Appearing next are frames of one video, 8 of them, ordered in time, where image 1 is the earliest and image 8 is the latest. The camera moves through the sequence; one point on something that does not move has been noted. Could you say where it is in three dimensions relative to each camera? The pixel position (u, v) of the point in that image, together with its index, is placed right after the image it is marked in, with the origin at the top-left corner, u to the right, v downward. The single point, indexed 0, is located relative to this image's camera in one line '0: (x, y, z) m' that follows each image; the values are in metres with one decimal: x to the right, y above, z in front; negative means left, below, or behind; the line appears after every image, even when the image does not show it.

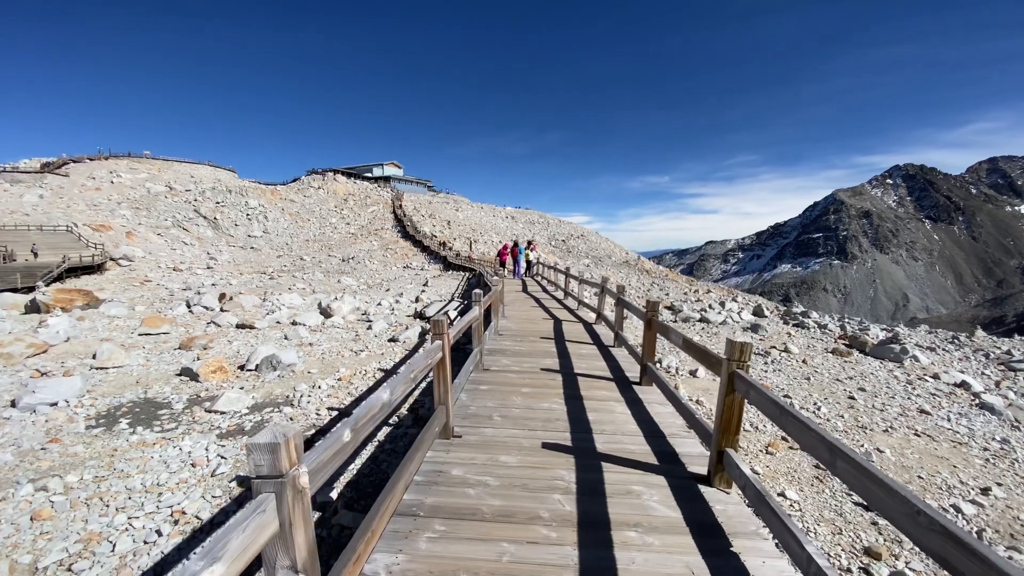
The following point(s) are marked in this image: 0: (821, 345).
0: (+9.7, -1.8, +15.0) m
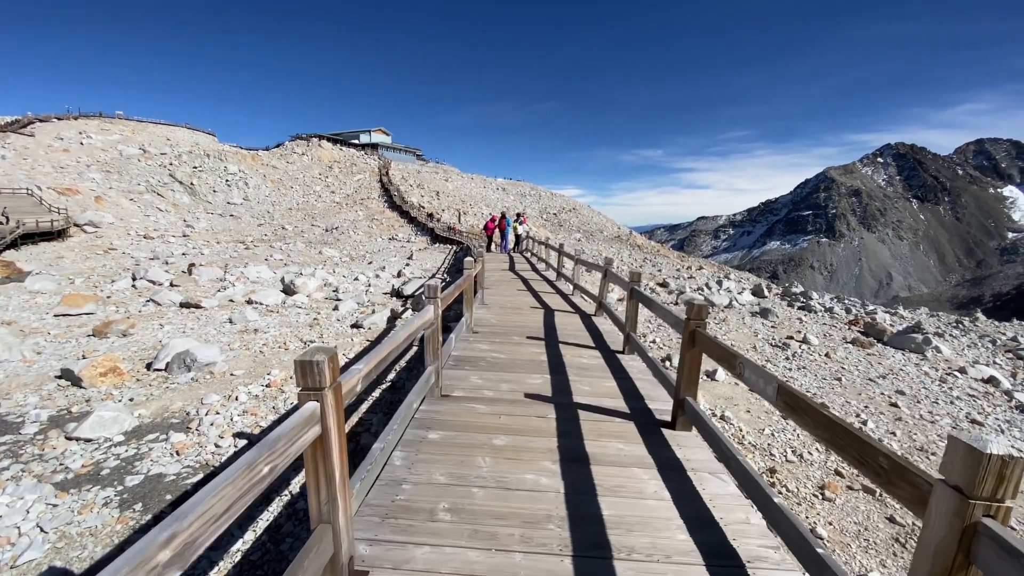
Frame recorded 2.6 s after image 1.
0: (+9.3, -1.3, +13.6) m
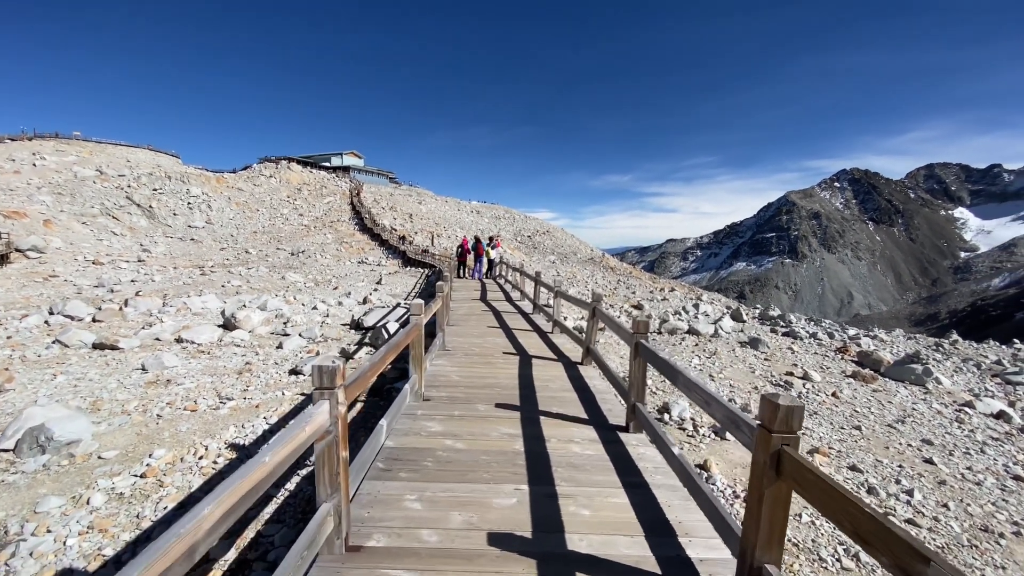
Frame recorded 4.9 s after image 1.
0: (+8.5, -2.1, +12.6) m
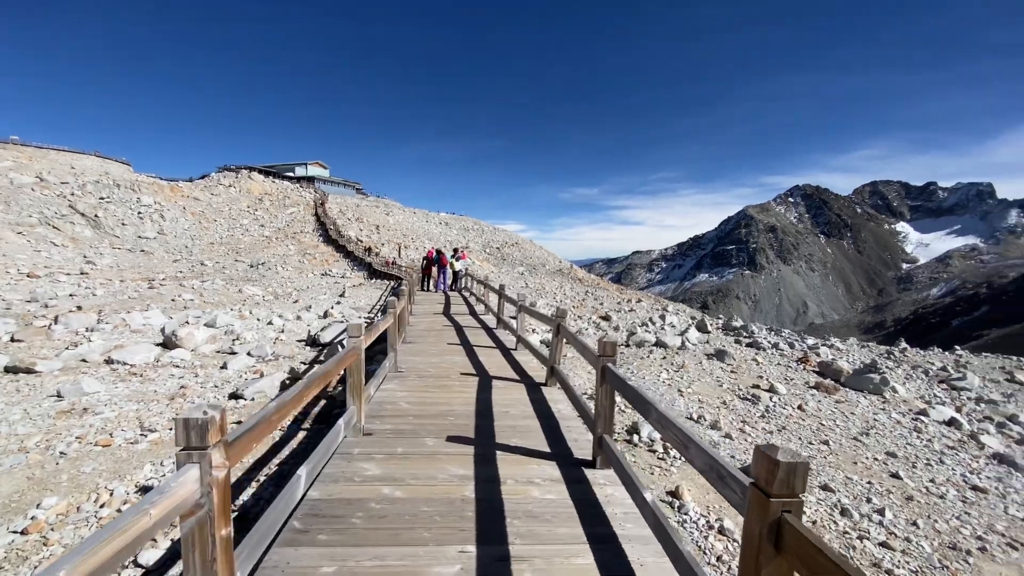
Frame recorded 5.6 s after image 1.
0: (+7.6, -2.4, +12.7) m
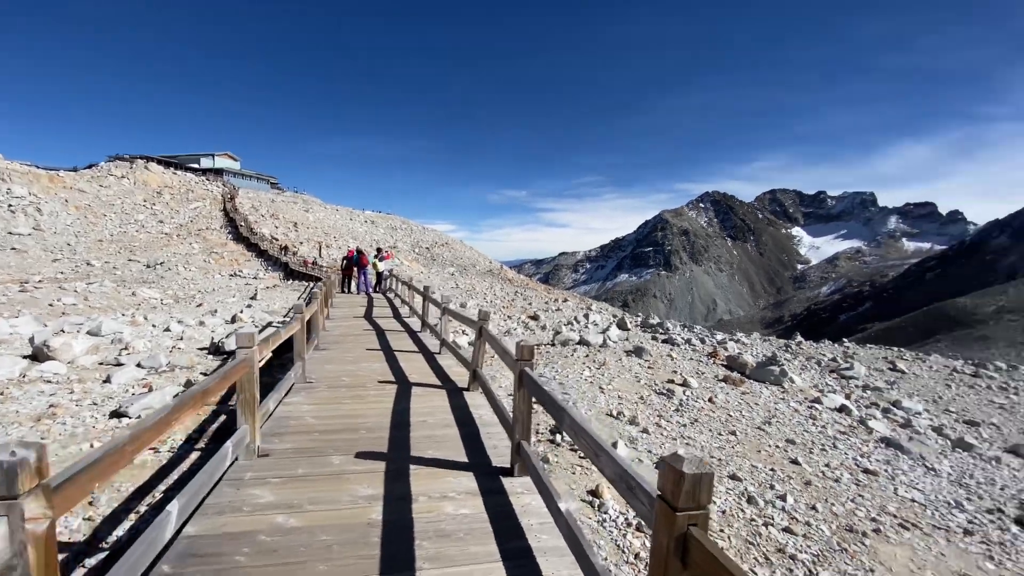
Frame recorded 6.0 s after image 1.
0: (+5.6, -2.4, +13.5) m
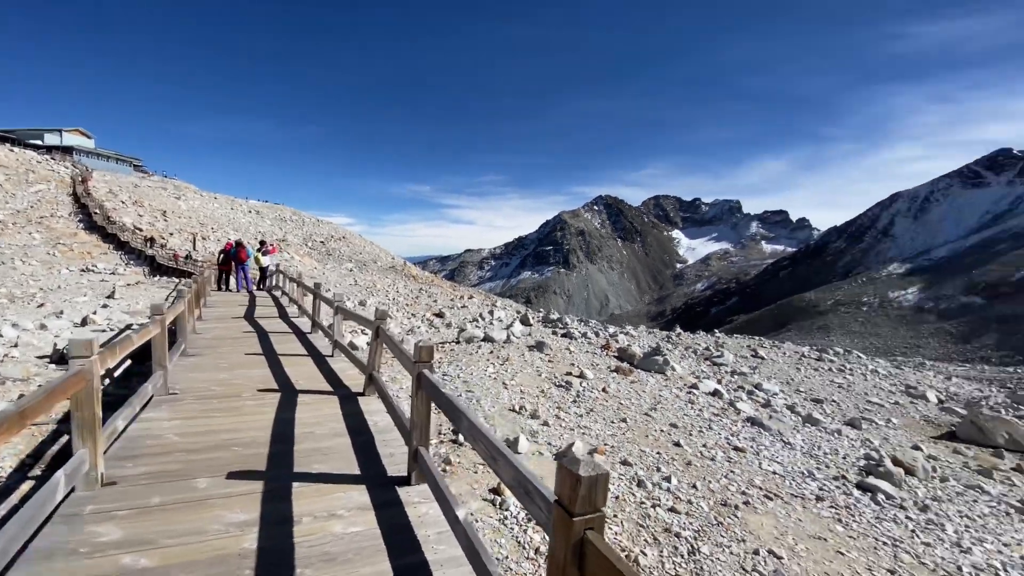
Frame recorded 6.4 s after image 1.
0: (+2.7, -2.3, +14.2) m
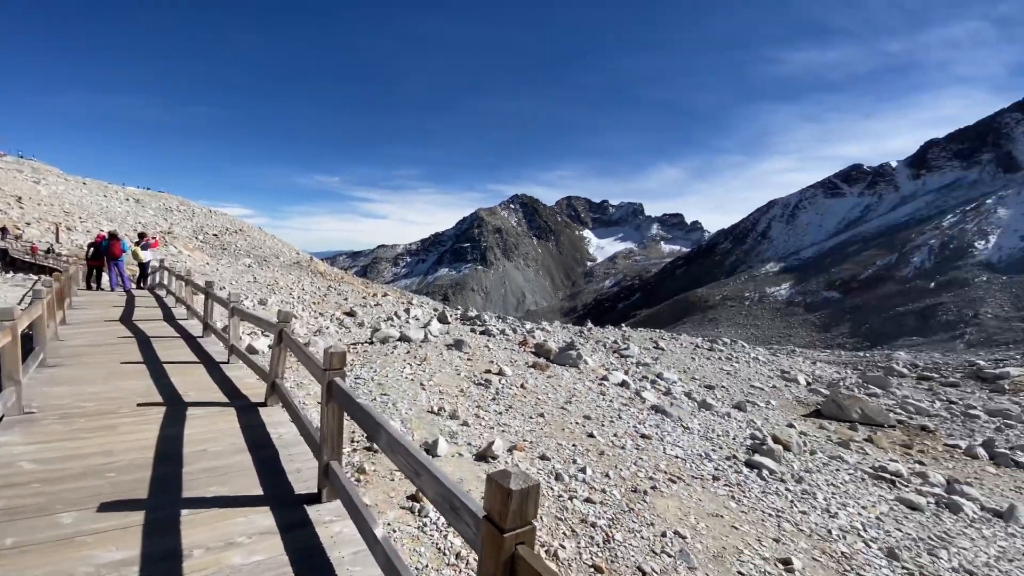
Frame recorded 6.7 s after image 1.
0: (+0.2, -2.2, +14.4) m
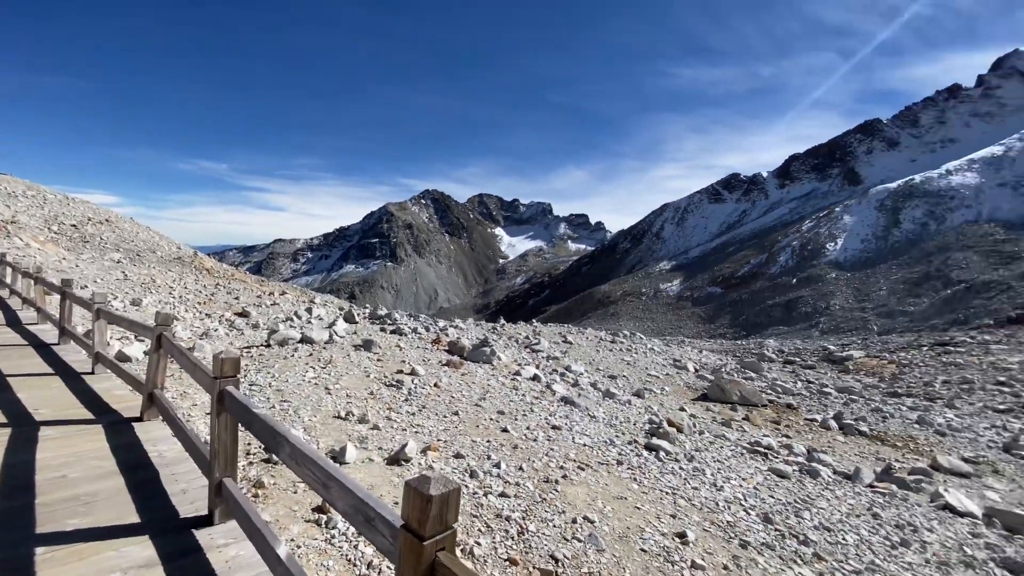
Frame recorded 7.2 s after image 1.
0: (-2.4, -2.1, +14.2) m
